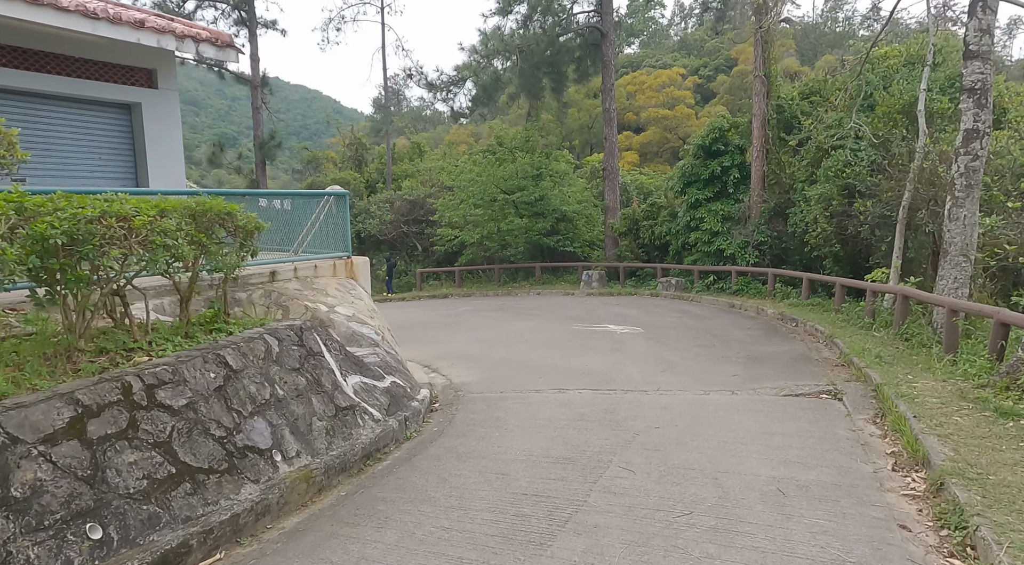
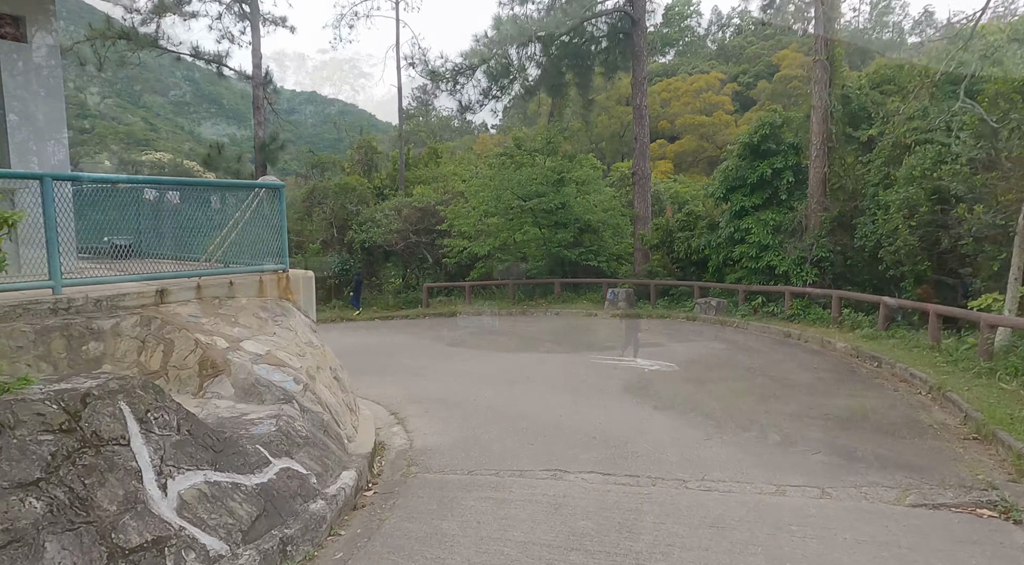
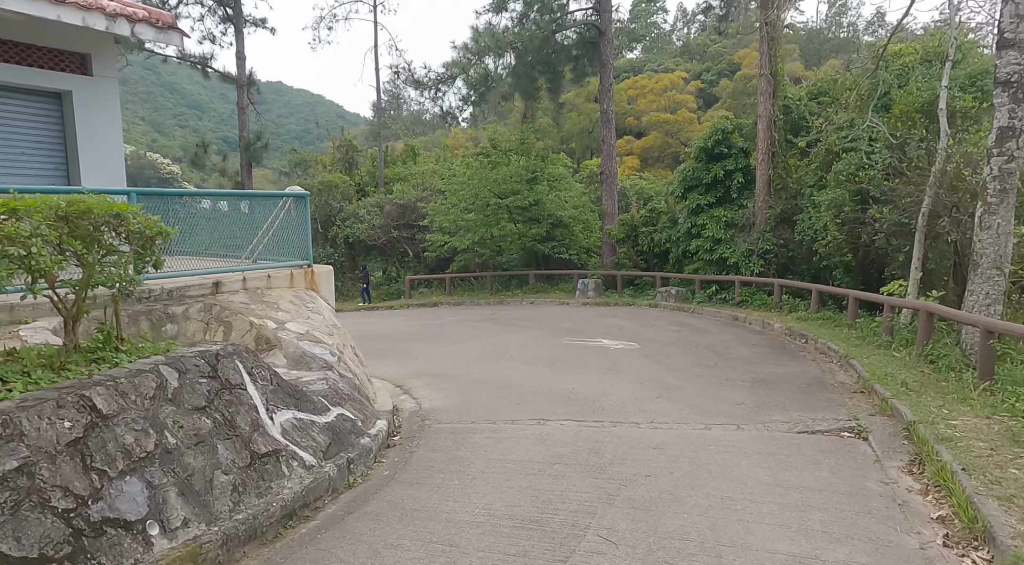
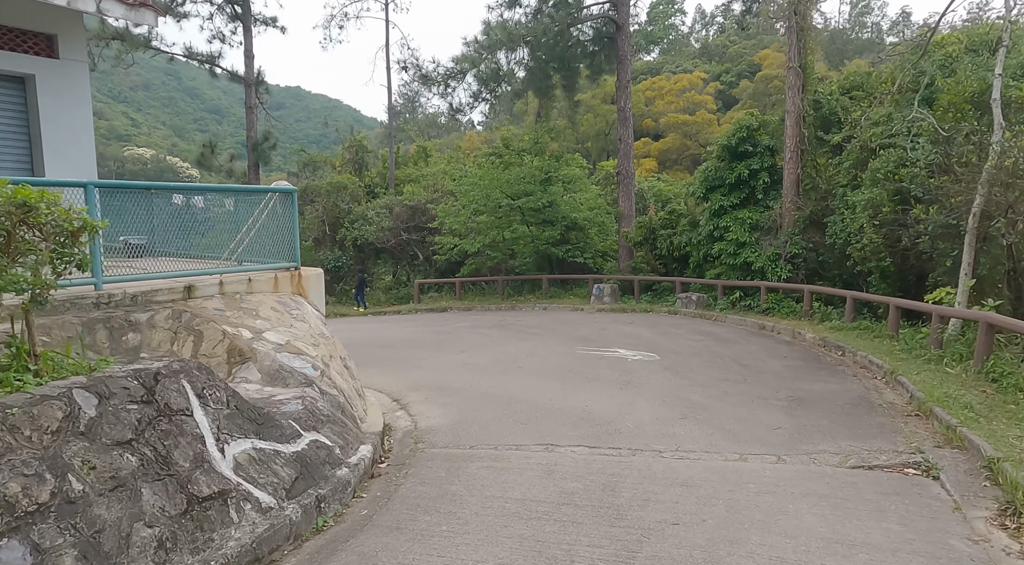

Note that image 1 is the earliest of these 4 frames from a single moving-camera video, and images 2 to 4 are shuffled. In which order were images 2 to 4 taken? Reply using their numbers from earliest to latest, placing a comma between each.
3, 4, 2
